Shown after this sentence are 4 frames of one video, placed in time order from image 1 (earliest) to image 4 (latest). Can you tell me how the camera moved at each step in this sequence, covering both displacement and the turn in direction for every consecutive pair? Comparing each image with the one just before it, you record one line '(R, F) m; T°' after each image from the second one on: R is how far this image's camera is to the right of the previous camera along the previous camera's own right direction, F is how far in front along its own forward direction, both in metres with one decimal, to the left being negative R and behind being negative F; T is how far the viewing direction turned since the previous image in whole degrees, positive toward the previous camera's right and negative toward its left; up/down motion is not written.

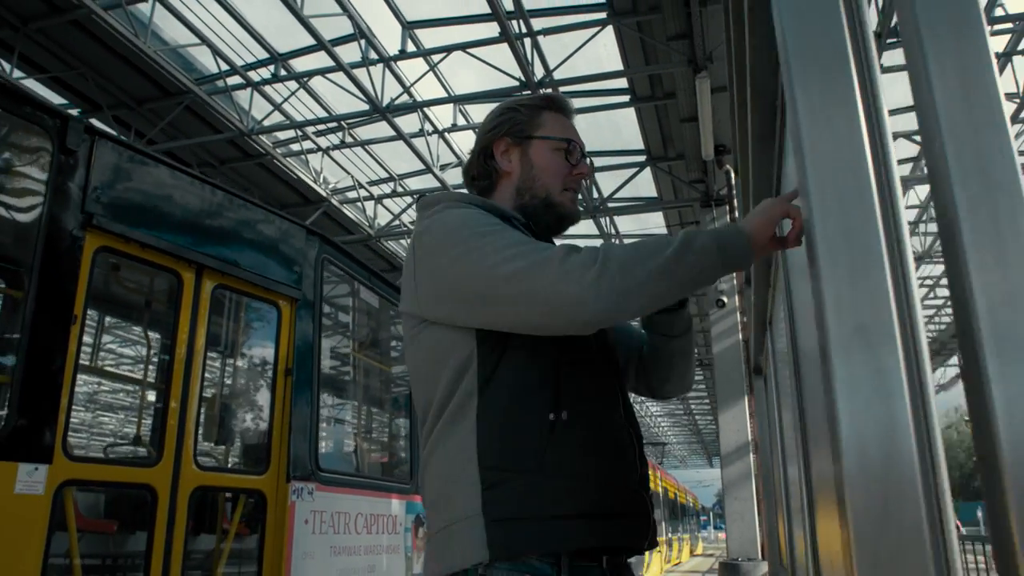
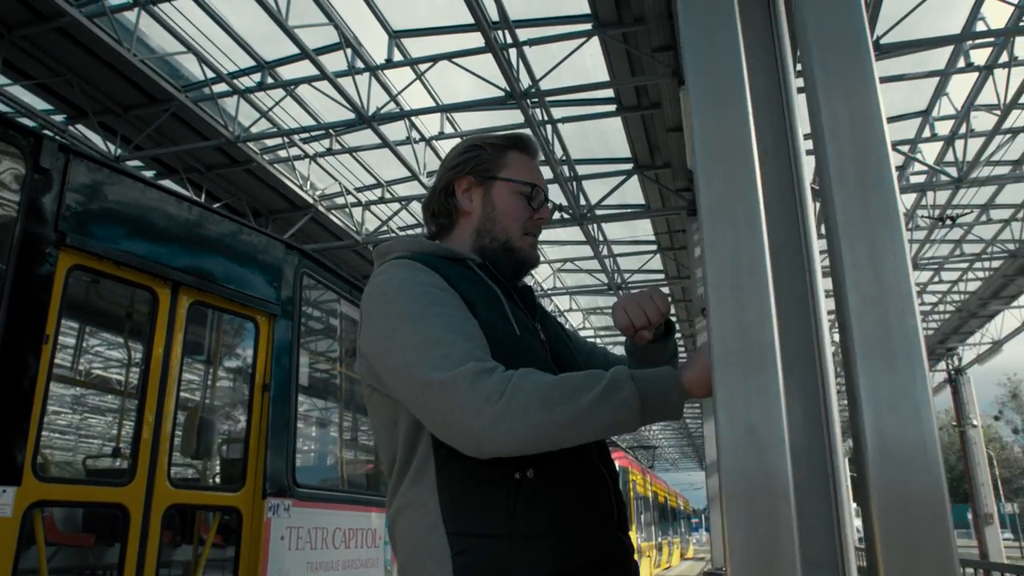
(+0.1, 0.0) m; +1°
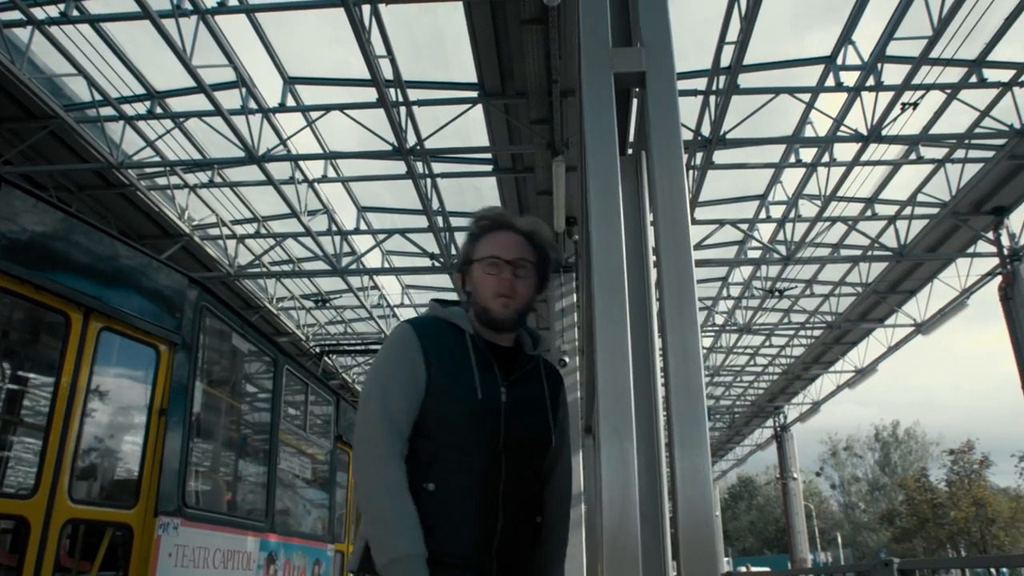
(-0.2, -0.5) m; +10°
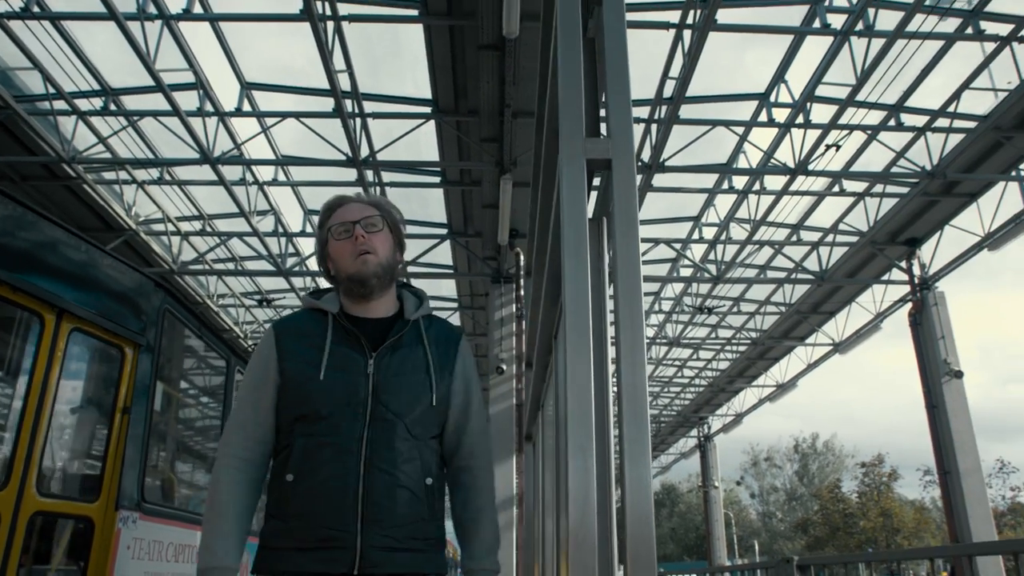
(-0.1, -0.3) m; +5°
